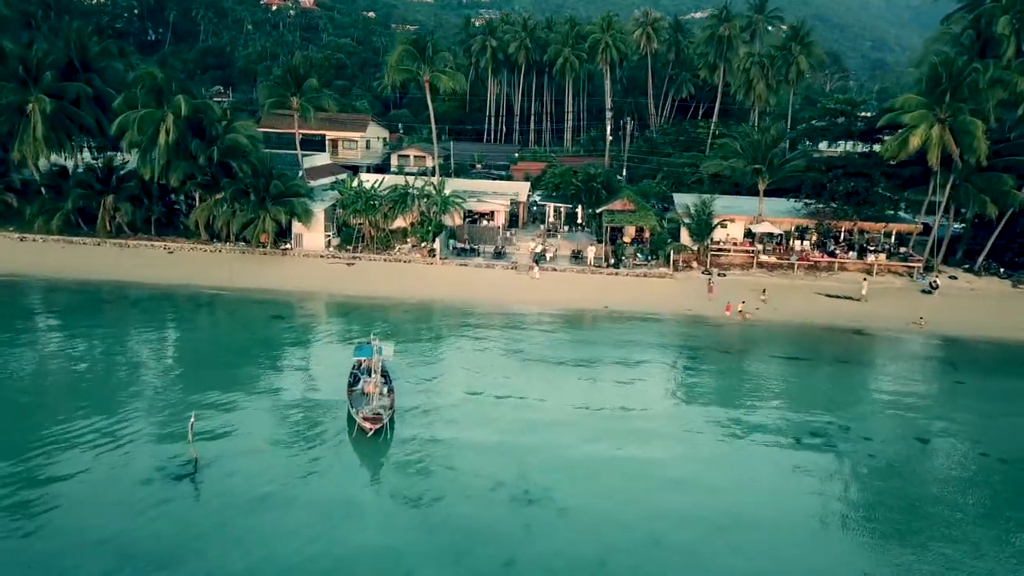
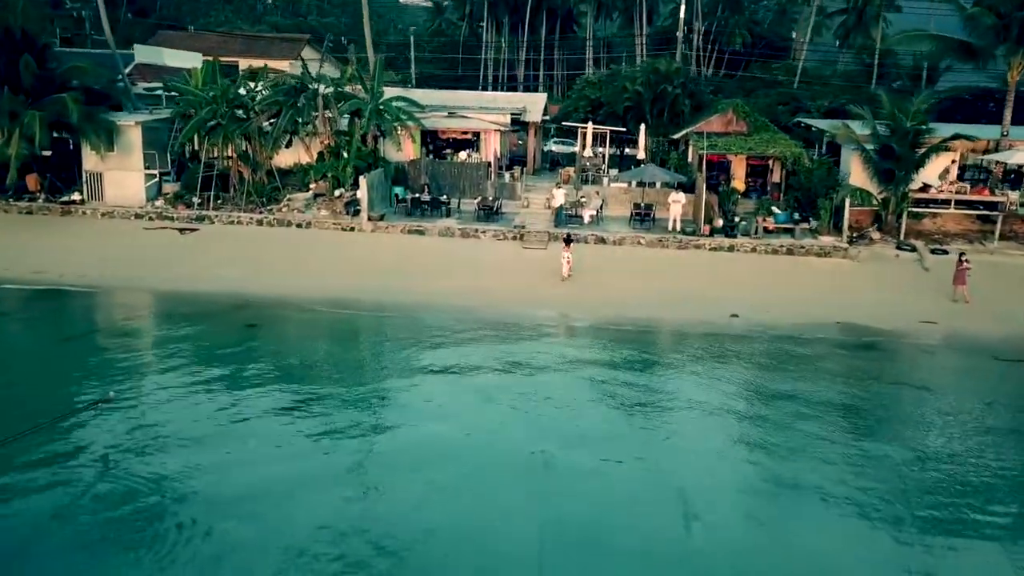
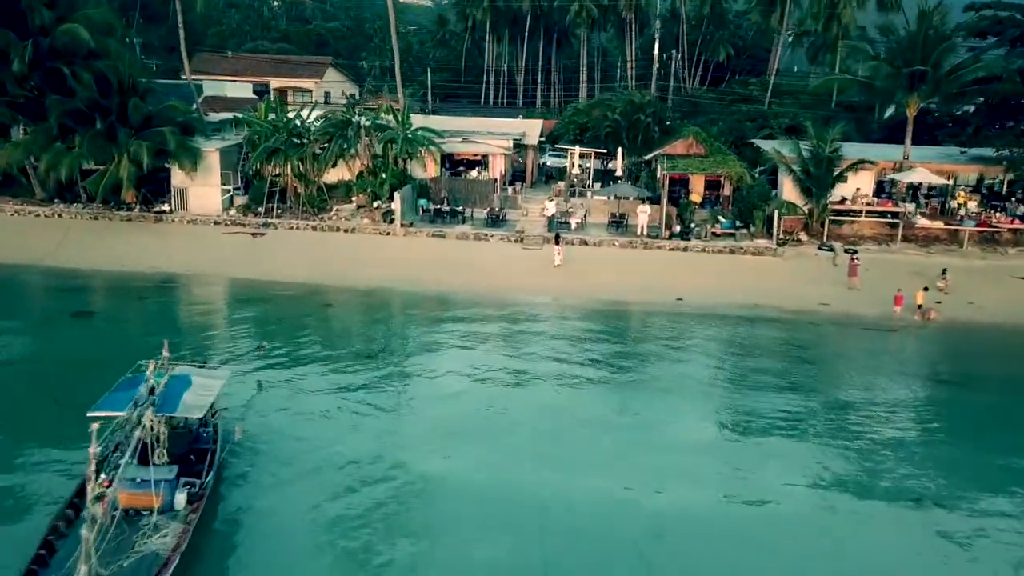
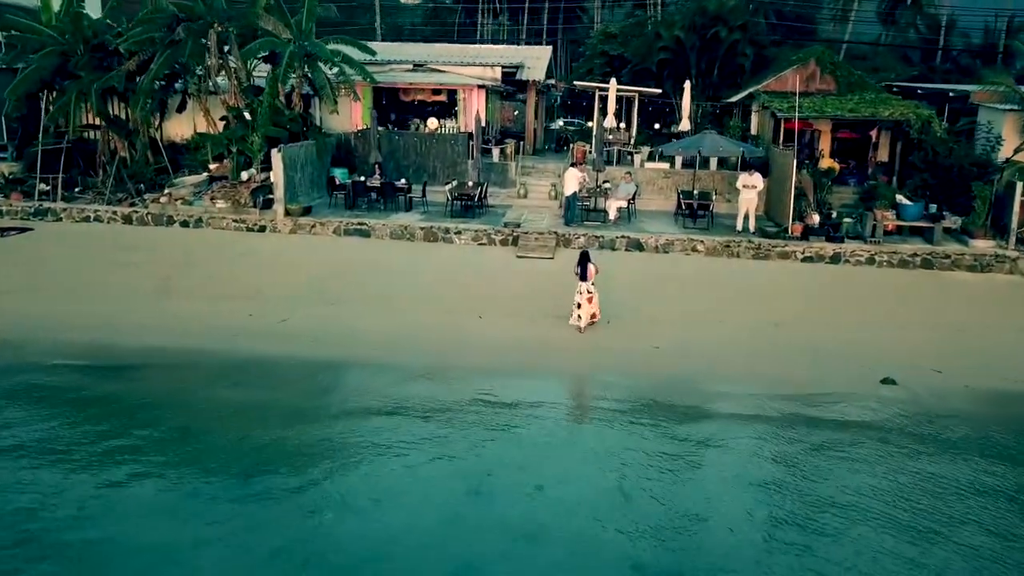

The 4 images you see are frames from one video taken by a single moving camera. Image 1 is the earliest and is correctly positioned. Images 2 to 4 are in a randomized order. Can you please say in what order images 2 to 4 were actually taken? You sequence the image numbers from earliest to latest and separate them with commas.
3, 2, 4
